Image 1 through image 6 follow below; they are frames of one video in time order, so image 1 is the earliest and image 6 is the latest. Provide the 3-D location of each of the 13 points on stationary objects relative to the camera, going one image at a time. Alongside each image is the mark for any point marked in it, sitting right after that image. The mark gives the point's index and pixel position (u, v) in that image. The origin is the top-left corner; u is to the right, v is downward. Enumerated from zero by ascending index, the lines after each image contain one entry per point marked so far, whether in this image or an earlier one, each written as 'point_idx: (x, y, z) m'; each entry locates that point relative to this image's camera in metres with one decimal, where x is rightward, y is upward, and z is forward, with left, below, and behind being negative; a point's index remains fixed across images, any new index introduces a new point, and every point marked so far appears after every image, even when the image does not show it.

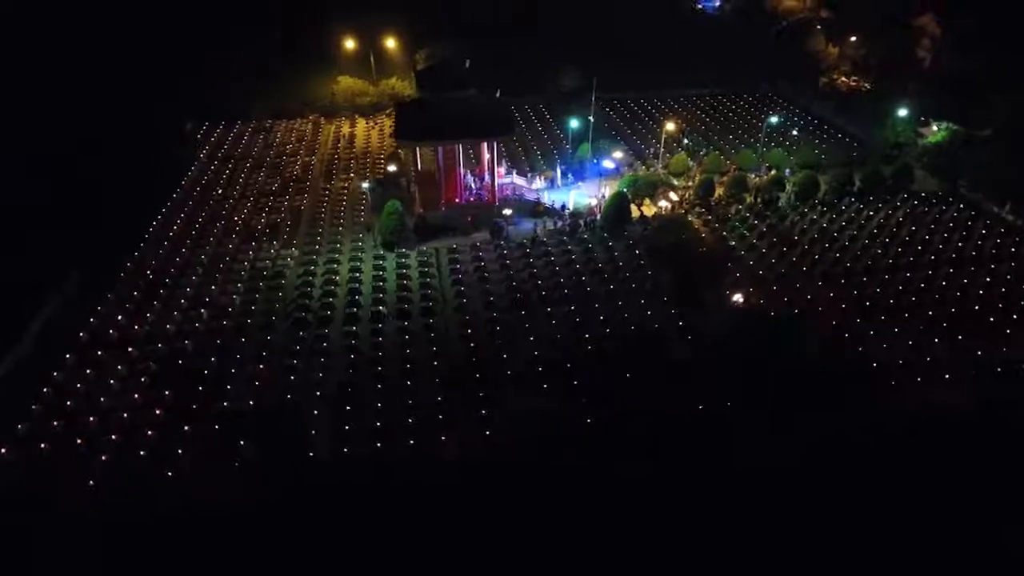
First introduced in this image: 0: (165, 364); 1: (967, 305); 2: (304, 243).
0: (-5.1, -1.1, +11.3) m
1: (+8.0, -0.3, +13.5) m
2: (-3.8, +0.8, +14.2) m
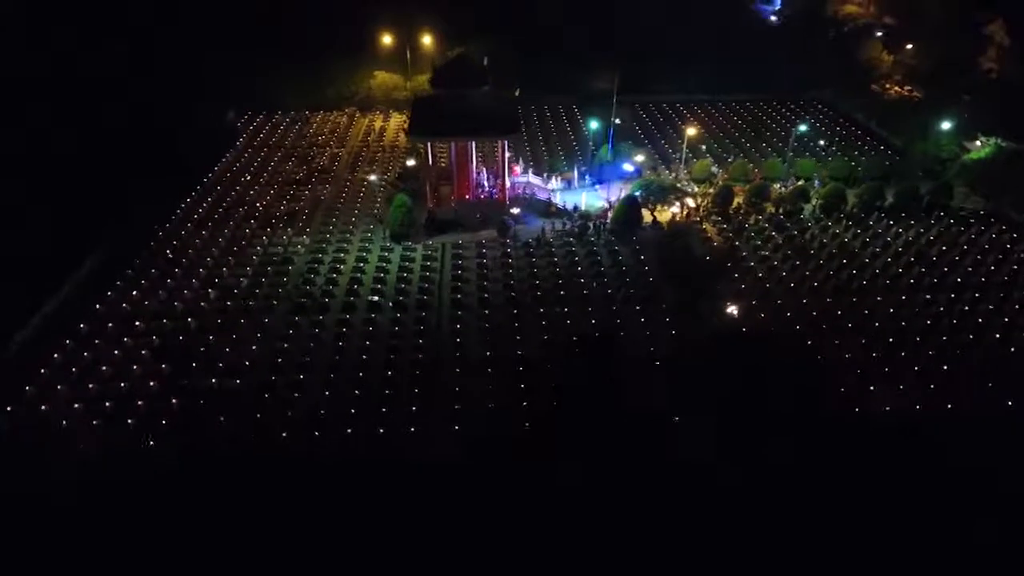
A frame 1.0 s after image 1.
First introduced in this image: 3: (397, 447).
0: (-5.3, -0.8, +12.0) m
1: (+7.9, -0.7, +12.8) m
2: (-3.7, +1.1, +14.7) m
3: (-1.6, -2.1, +10.3) m
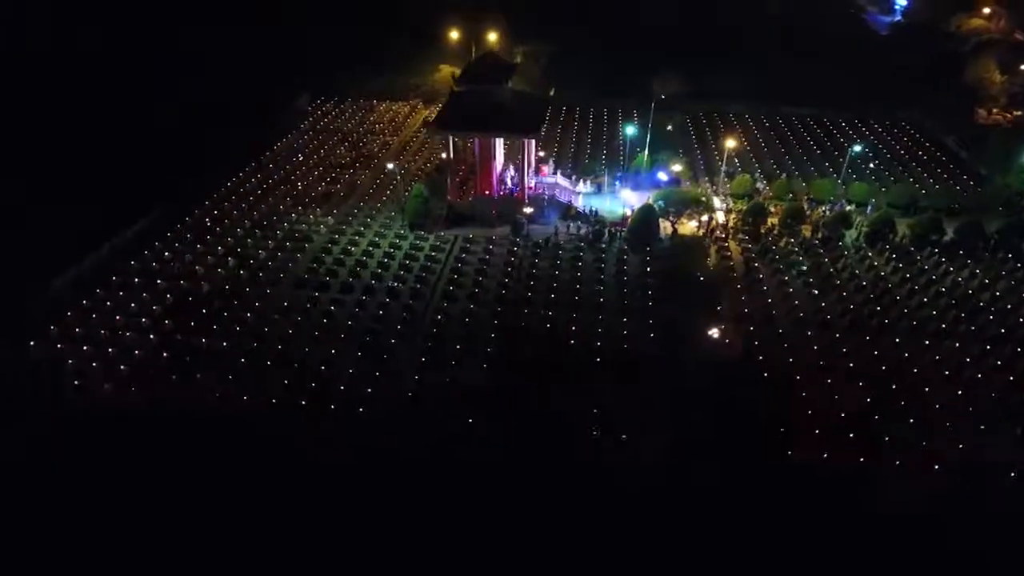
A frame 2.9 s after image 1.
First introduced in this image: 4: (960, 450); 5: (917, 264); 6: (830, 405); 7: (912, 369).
0: (-5.7, -0.2, +13.1) m
1: (+7.4, -1.5, +11.4) m
2: (-3.4, +1.5, +15.4) m
3: (-2.4, -1.9, +10.7) m
4: (+6.1, -2.2, +10.5) m
5: (+7.4, +0.4, +14.1) m
6: (+4.6, -1.7, +11.2) m
7: (+6.1, -1.2, +11.8) m
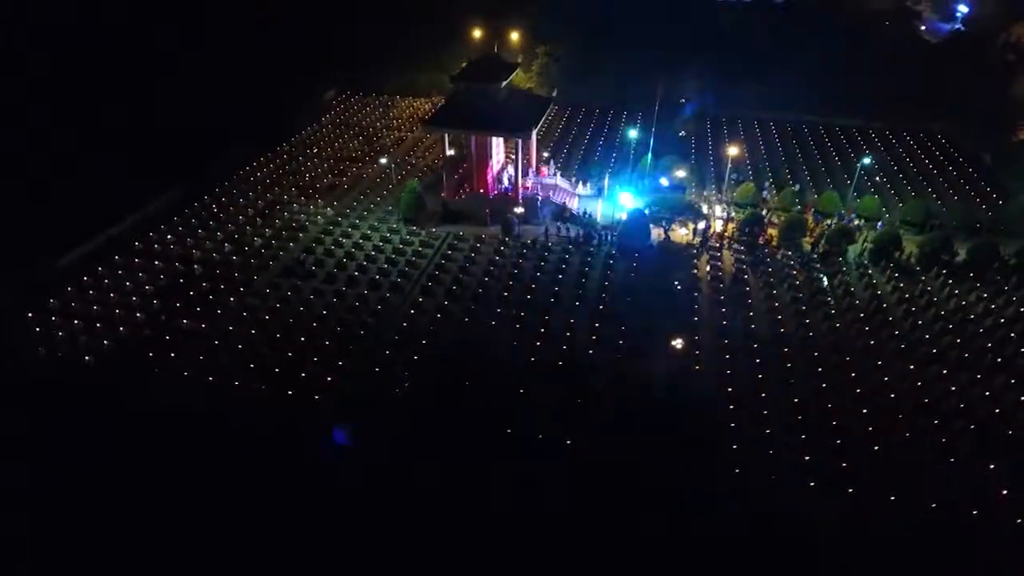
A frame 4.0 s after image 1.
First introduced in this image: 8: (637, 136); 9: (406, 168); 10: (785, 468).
0: (-6.1, +0.1, +13.6) m
1: (+6.7, -1.9, +10.7) m
2: (-3.5, +1.7, +15.7) m
3: (-3.2, -1.8, +11.0) m
4: (+5.2, -2.5, +9.9) m
5: (+7.1, +0.1, +13.3) m
6: (+3.9, -1.9, +10.7) m
7: (+5.5, -1.5, +11.2) m
8: (+2.8, +3.4, +17.5) m
9: (-2.4, +2.6, +16.8) m
10: (+3.6, -2.4, +10.1) m
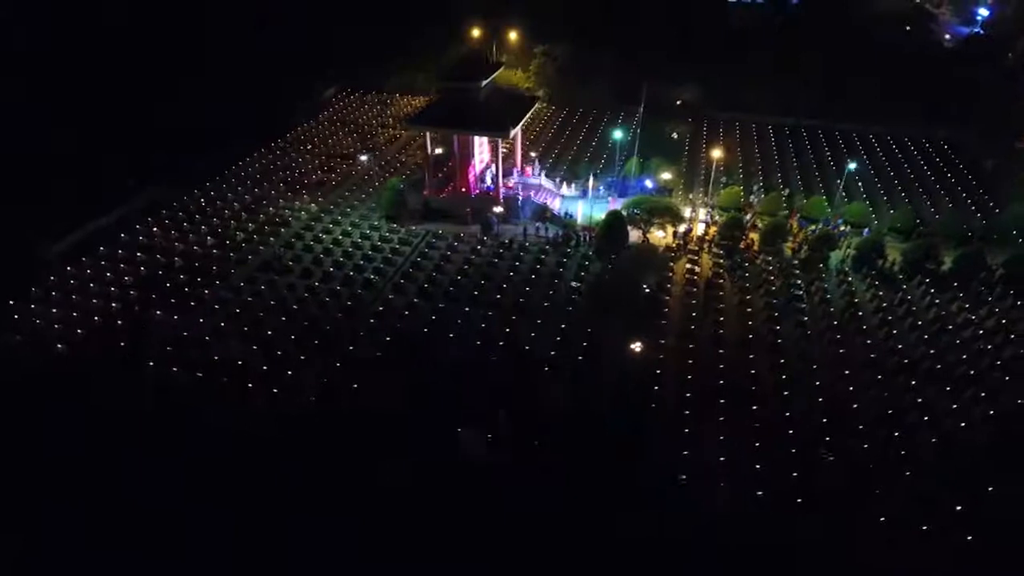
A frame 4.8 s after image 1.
0: (-6.5, +0.3, +13.9) m
1: (+6.0, -2.0, +10.4) m
2: (-3.8, +1.8, +15.9) m
3: (-3.8, -1.7, +11.1) m
4: (+4.5, -2.6, +9.6) m
5: (+6.5, -0.1, +13.0) m
6: (+3.2, -2.0, +10.6) m
7: (+4.8, -1.6, +10.9) m
8: (+2.6, +3.4, +17.4) m
9: (-2.6, +2.7, +16.9) m
10: (+2.9, -2.4, +9.9) m
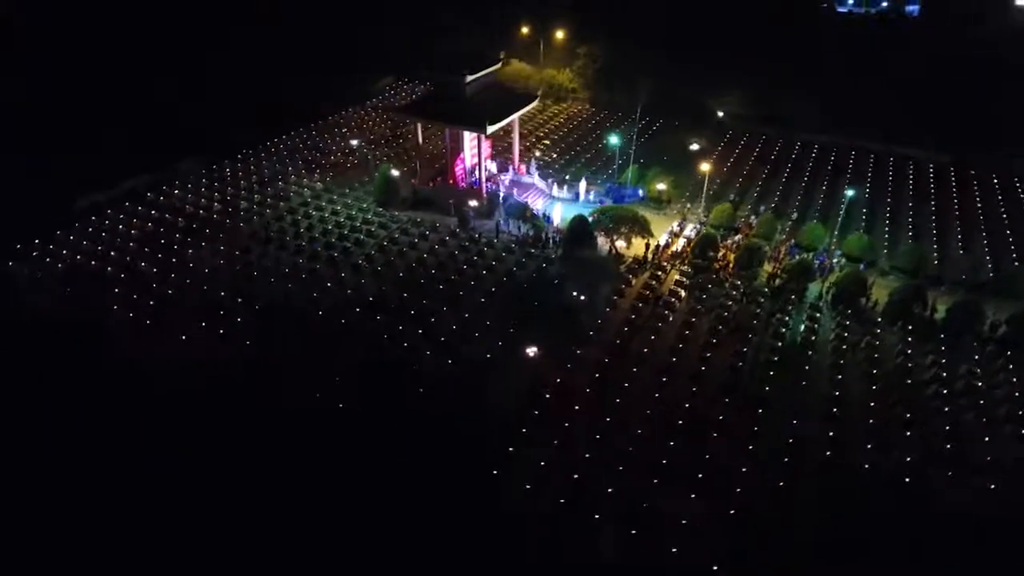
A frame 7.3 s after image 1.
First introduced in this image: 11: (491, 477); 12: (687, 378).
0: (-7.1, +1.2, +15.2) m
1: (+4.1, -2.5, +9.1) m
2: (-3.8, +2.3, +16.6) m
3: (-5.3, -1.0, +11.9) m
4: (+2.4, -2.9, +8.7) m
5: (+5.4, -0.7, +11.5) m
6: (+1.4, -2.1, +9.9) m
7: (+3.1, -2.0, +9.9) m
8: (+2.9, +3.1, +16.7) m
9: (-2.4, +3.0, +17.3) m
10: (+0.9, -2.5, +9.3) m
11: (-0.2, -2.4, +9.6) m
12: (+2.6, -1.3, +11.0) m
